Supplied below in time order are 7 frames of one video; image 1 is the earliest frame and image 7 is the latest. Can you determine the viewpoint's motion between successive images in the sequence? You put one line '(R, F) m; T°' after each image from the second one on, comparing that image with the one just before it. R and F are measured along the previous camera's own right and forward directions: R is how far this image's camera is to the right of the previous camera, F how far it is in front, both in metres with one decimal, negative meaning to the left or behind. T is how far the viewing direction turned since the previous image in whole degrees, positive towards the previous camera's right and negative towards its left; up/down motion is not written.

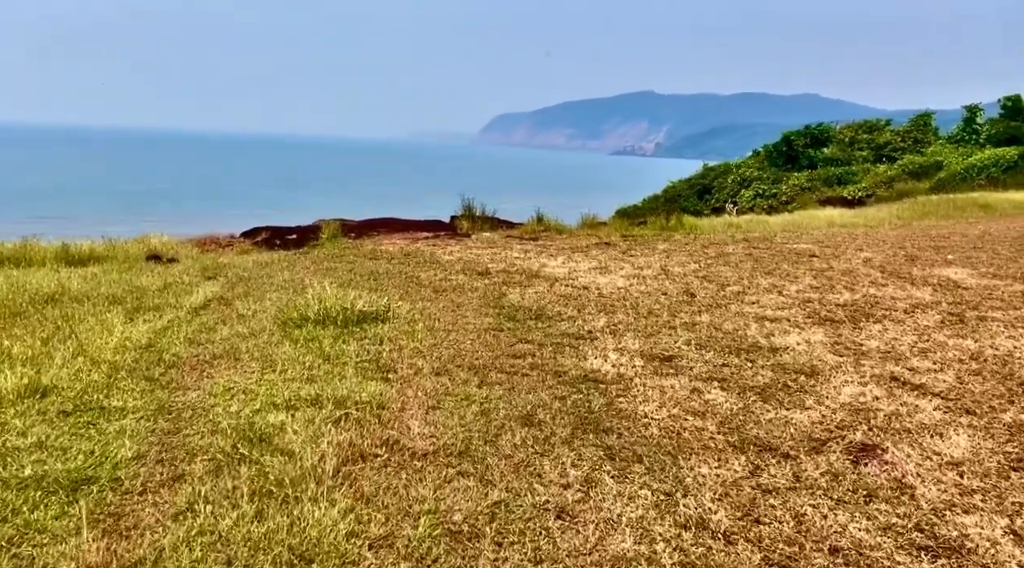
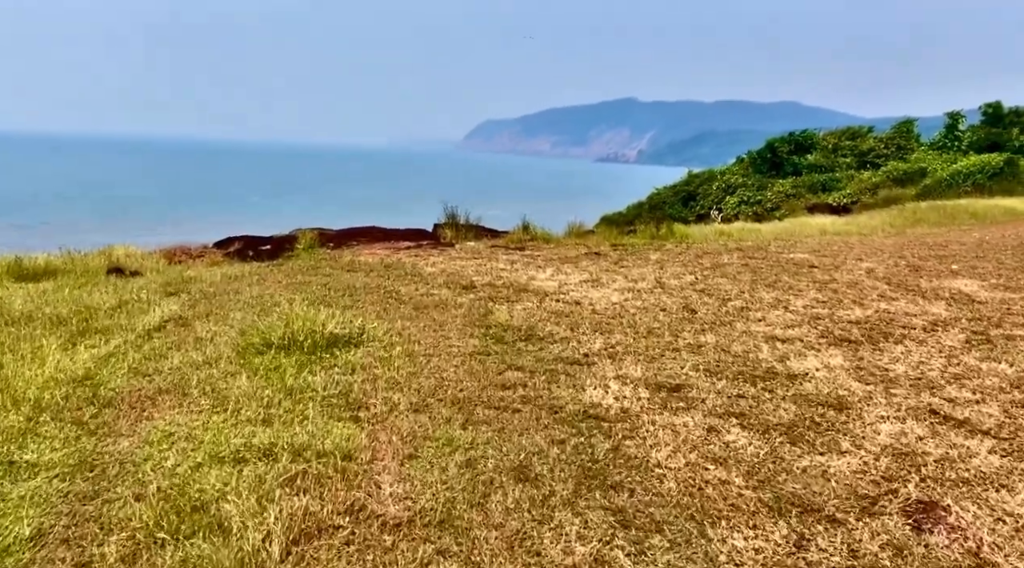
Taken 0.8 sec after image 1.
(0.0, +0.5) m; +1°
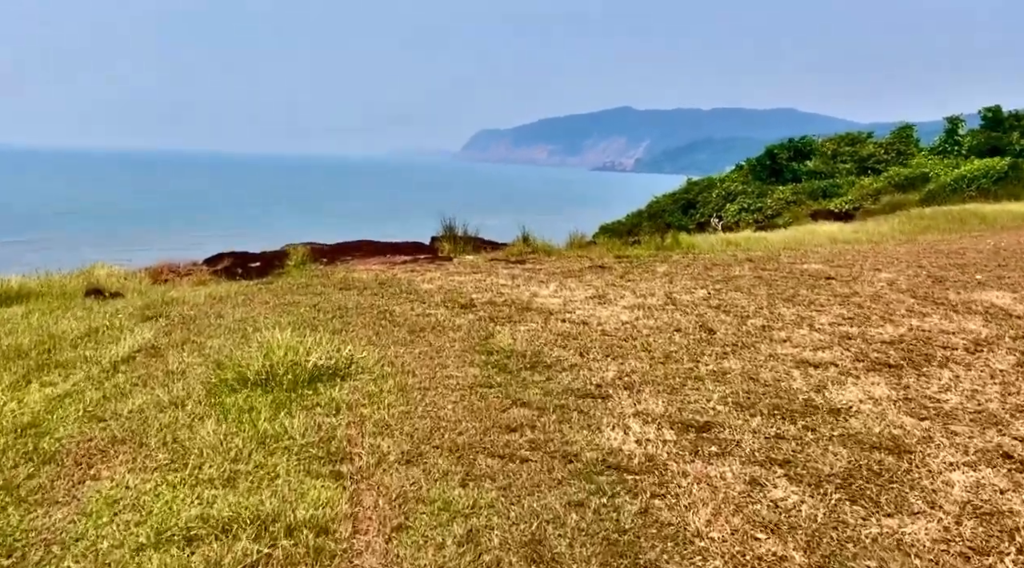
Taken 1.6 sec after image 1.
(0.0, +0.5) m; 0°
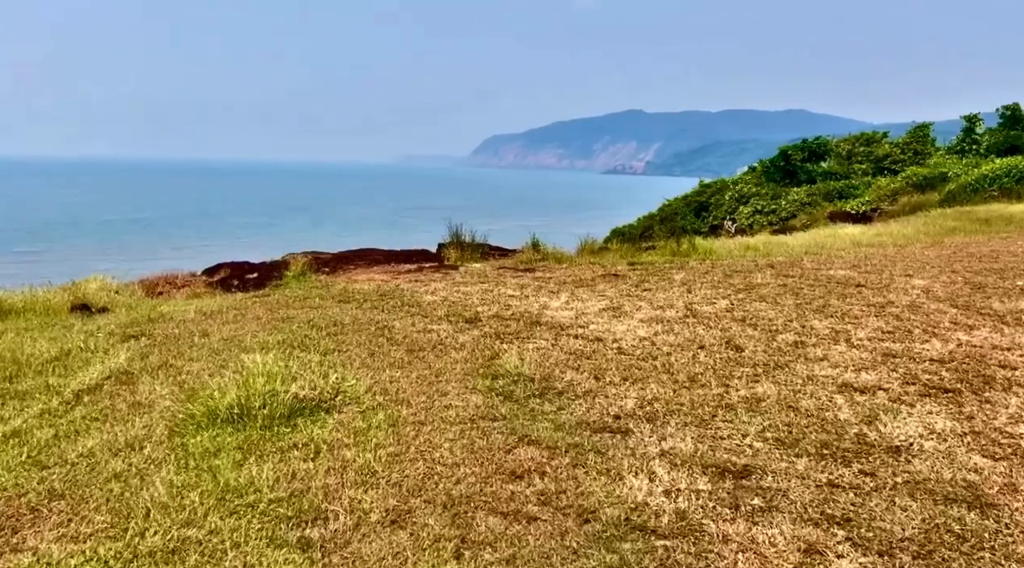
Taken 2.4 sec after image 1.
(0.0, +0.5) m; -1°
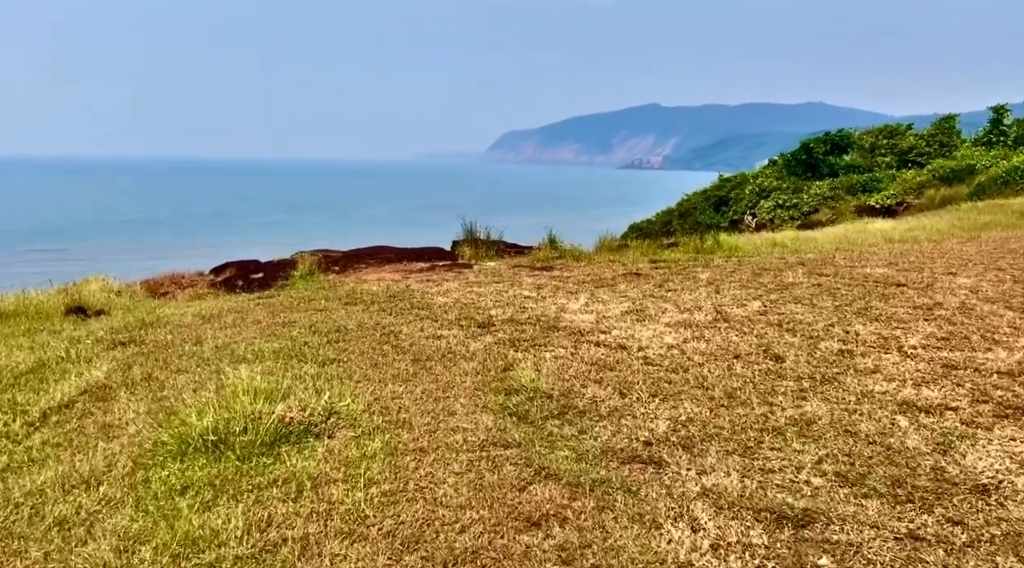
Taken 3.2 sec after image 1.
(0.0, +0.5) m; -1°
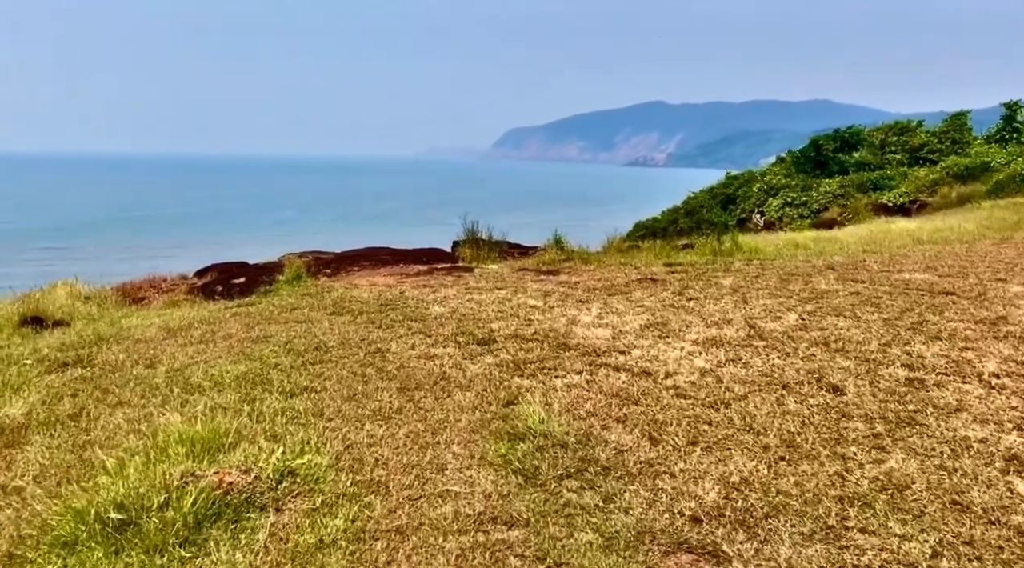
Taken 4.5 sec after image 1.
(0.0, +0.8) m; 0°
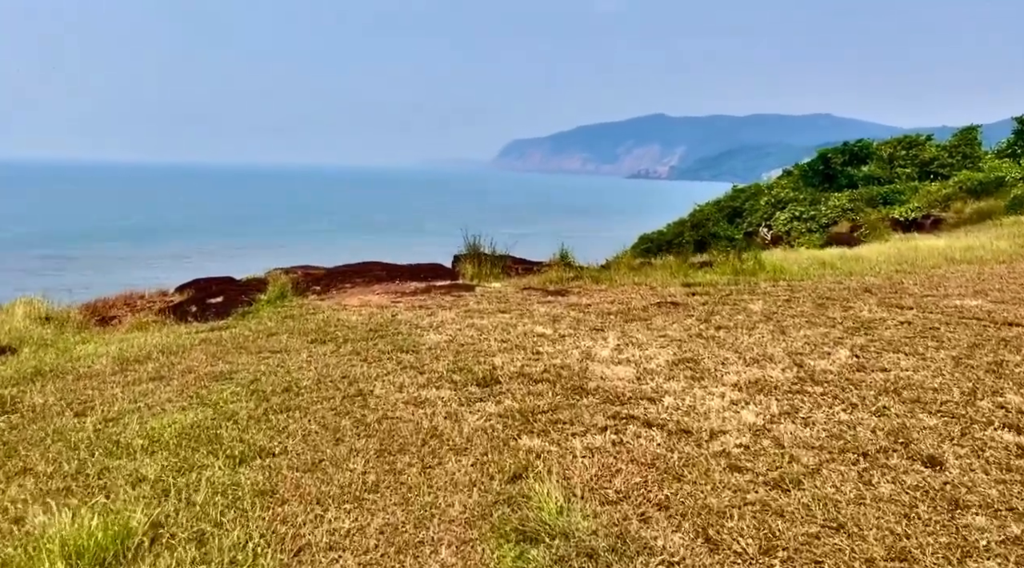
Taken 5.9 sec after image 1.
(0.0, +0.8) m; 0°
